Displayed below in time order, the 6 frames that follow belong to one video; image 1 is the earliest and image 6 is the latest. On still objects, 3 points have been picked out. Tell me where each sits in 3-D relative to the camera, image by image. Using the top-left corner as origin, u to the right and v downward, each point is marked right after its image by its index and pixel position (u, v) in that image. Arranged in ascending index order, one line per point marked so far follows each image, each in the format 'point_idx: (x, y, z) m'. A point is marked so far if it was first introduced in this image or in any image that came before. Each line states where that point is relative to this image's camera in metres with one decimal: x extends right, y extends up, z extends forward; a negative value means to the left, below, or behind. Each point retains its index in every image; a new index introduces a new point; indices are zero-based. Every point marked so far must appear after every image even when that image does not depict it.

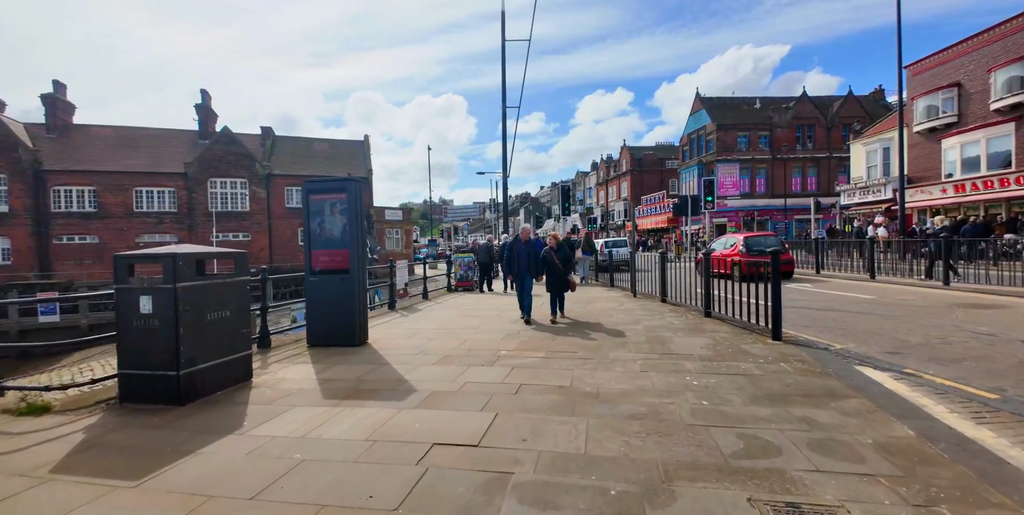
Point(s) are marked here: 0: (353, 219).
0: (-2.4, +0.6, +6.8) m
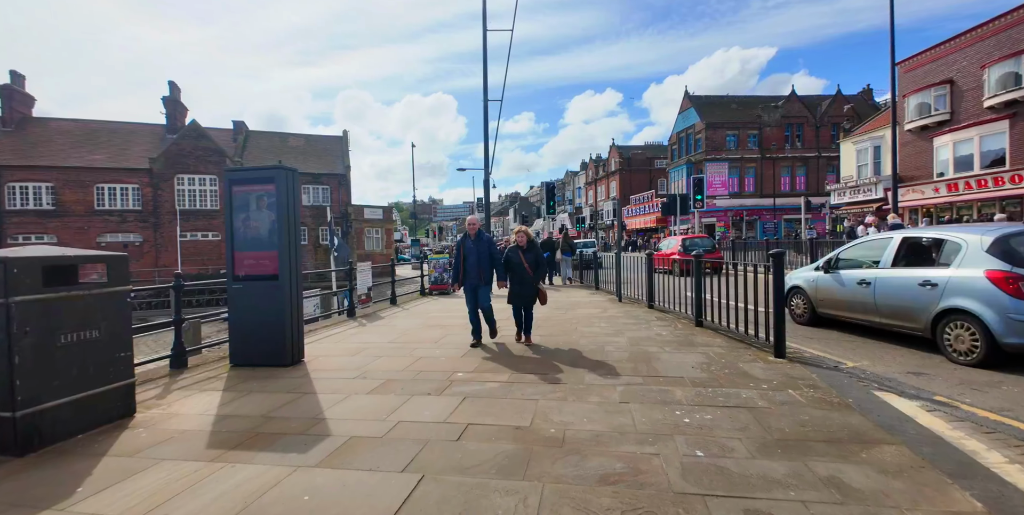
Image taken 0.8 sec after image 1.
0: (-2.9, +0.6, +5.7) m
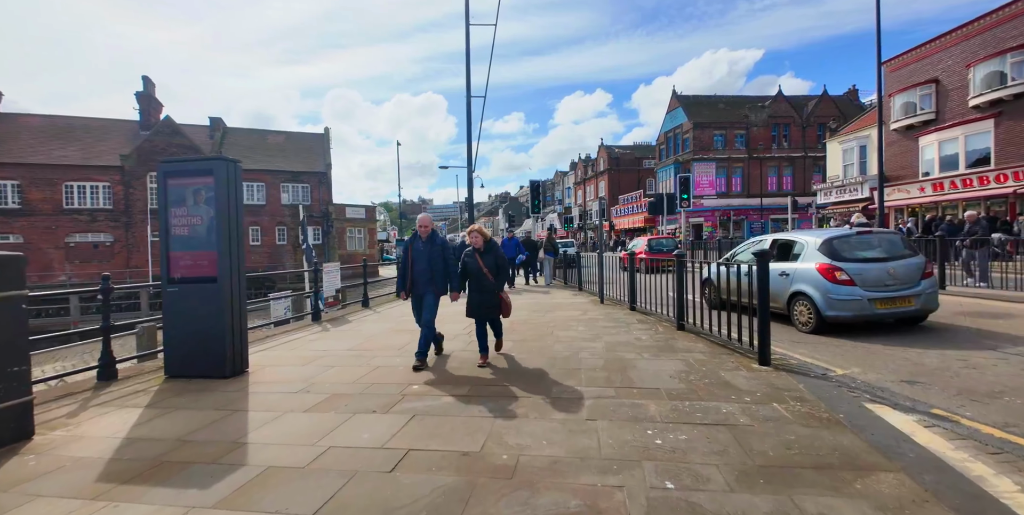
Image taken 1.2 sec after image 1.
0: (-3.3, +0.6, +5.2) m
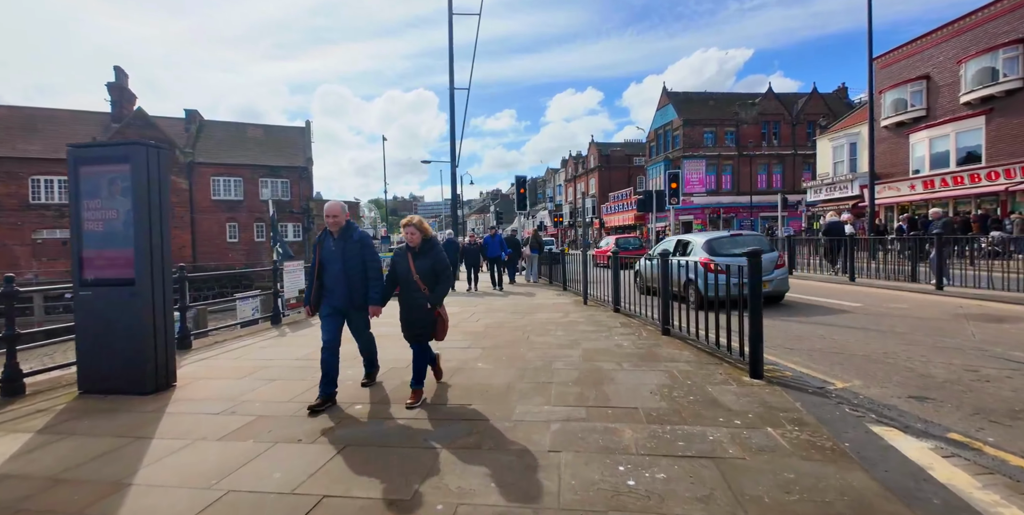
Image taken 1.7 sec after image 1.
0: (-3.7, +0.6, +4.5) m
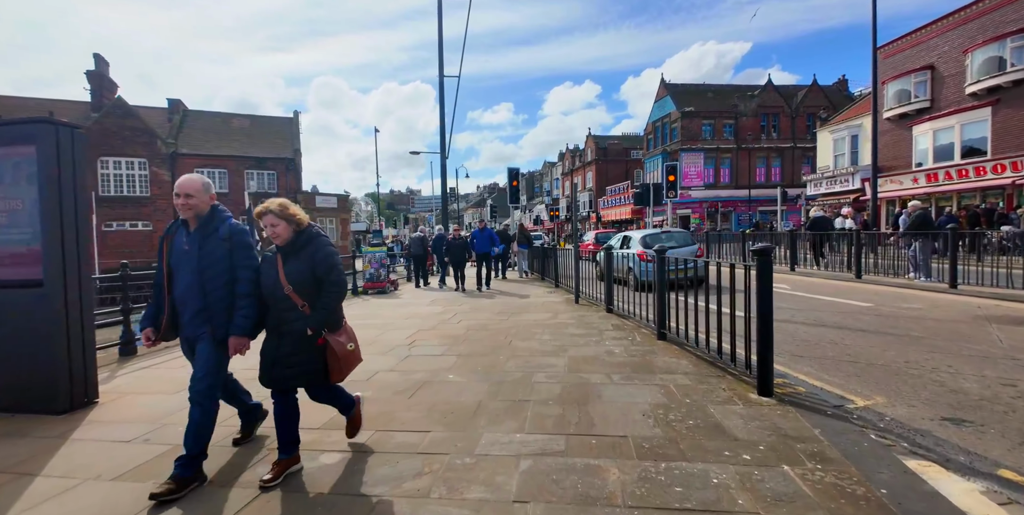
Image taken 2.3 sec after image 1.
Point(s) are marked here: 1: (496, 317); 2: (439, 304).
0: (-3.9, +0.6, +3.9) m
1: (-0.3, -1.0, +7.7) m
2: (-1.5, -1.0, +9.4) m
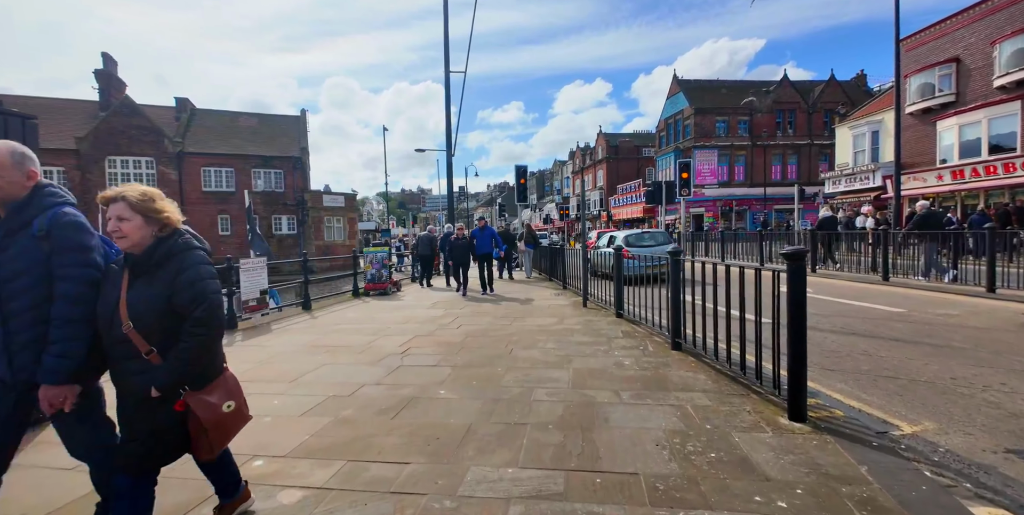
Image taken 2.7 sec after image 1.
0: (-4.0, +0.6, +3.5) m
1: (-0.2, -1.1, +7.3) m
2: (-1.4, -1.0, +8.9) m
